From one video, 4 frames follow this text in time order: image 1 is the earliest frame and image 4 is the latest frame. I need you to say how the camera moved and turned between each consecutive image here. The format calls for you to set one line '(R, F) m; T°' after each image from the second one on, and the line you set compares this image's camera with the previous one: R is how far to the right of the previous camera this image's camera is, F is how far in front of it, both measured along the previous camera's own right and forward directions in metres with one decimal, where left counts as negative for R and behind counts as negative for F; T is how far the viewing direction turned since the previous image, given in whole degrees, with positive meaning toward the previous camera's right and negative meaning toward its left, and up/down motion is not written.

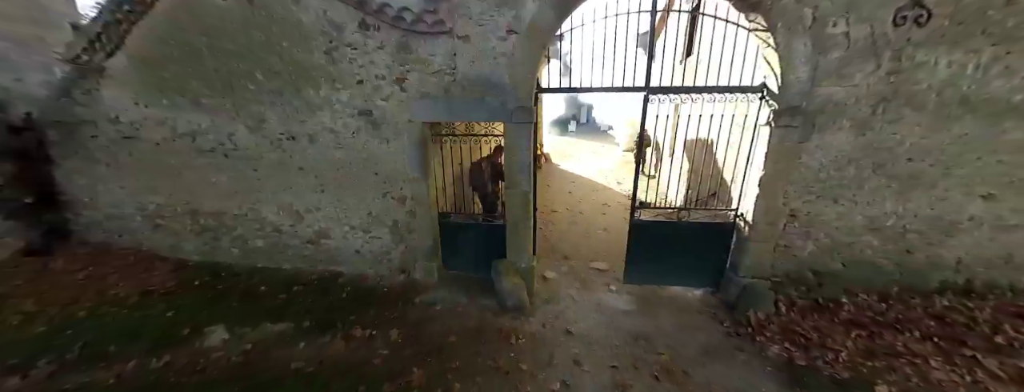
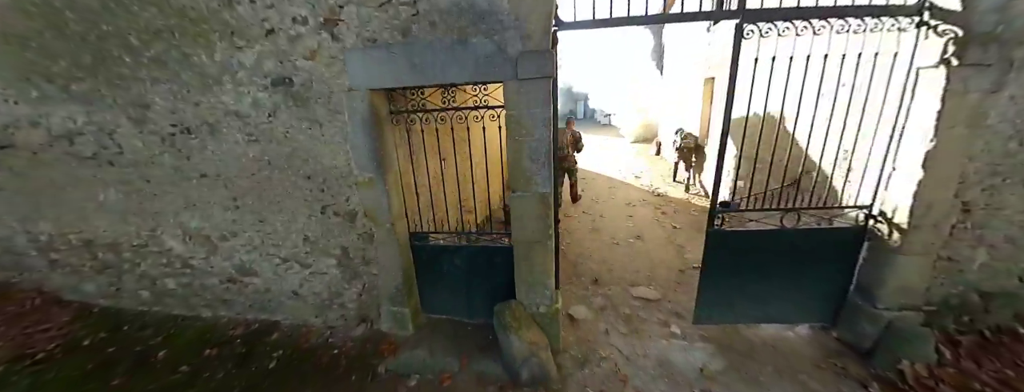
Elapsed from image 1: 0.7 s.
(-0.1, +1.6) m; +1°
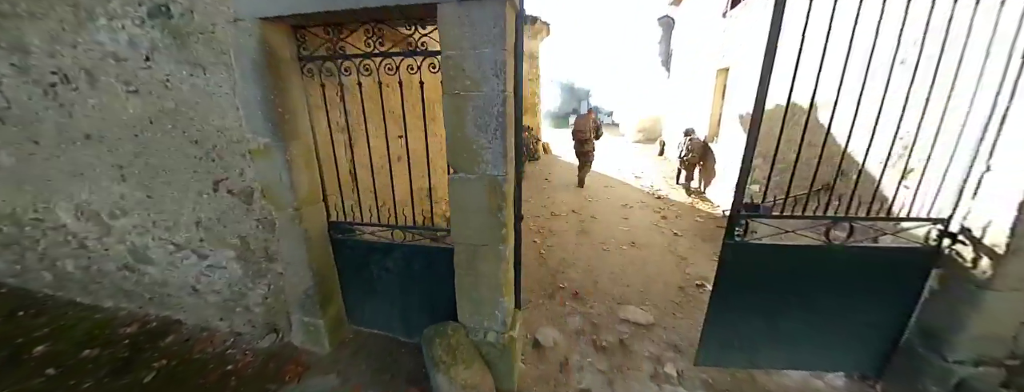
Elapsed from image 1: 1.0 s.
(+0.3, +0.7) m; 0°
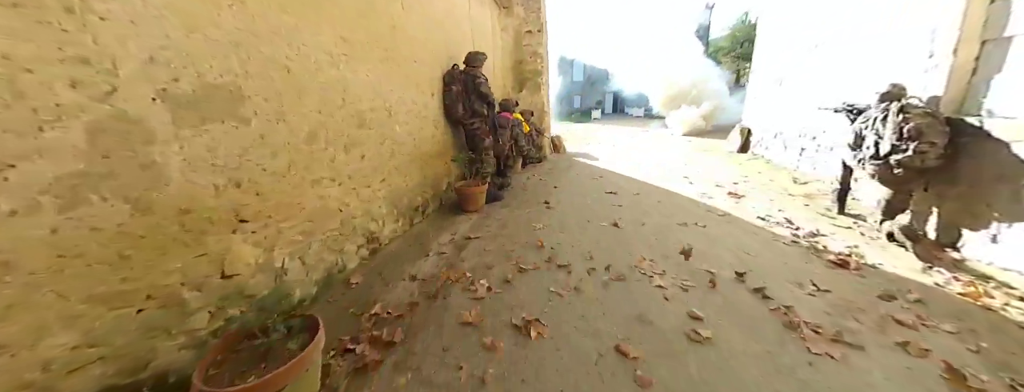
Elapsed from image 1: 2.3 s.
(+0.7, +3.6) m; -4°
